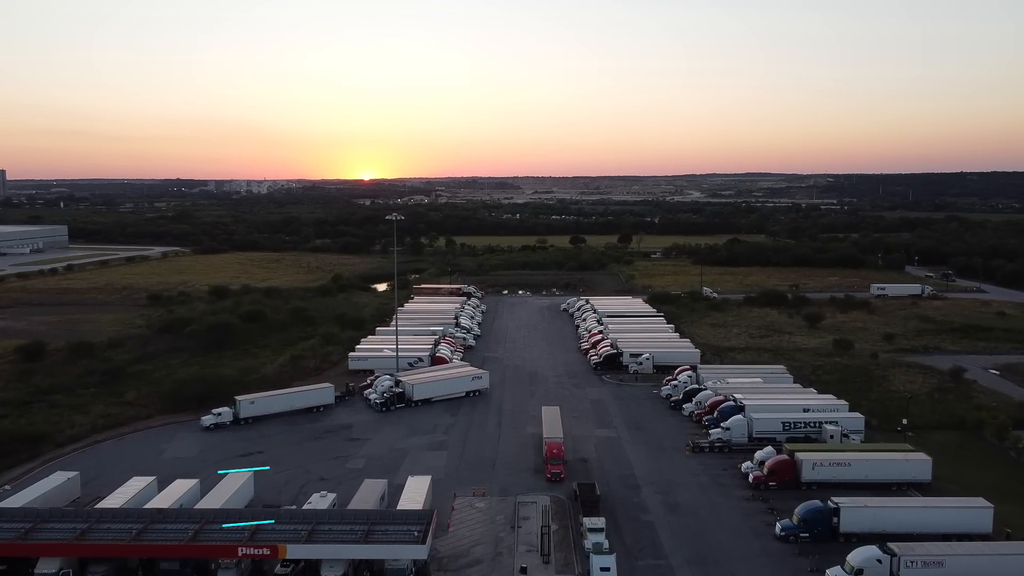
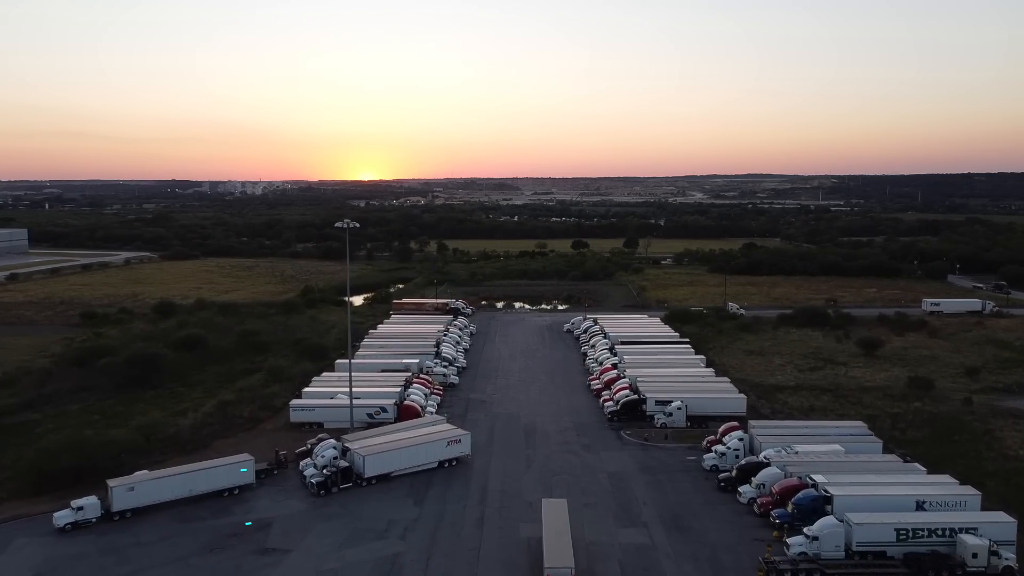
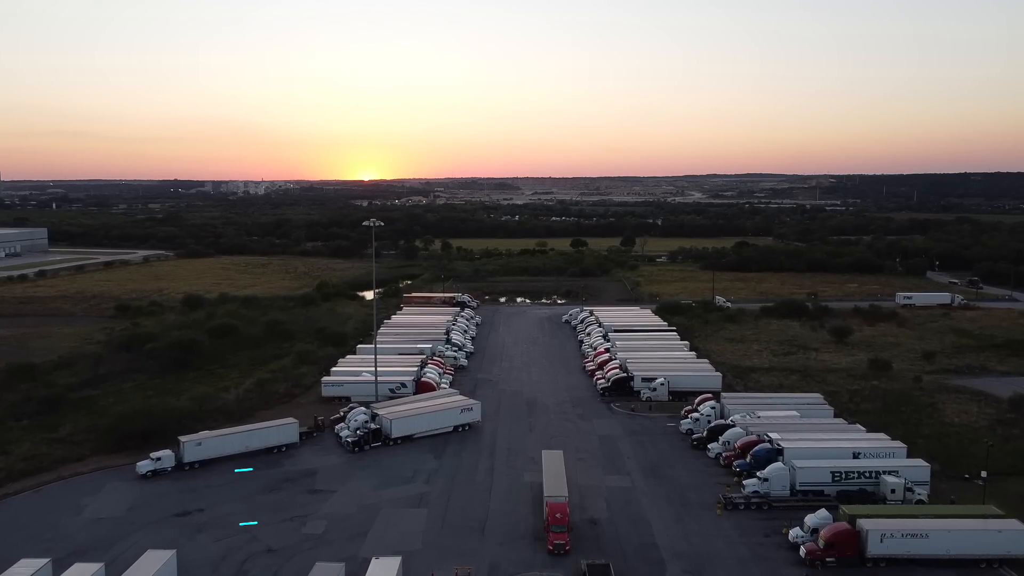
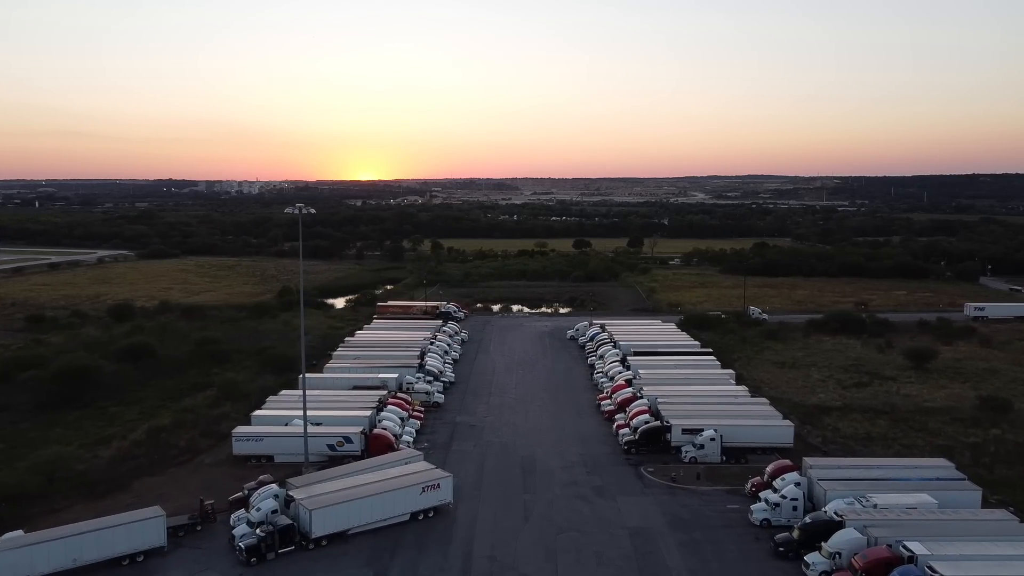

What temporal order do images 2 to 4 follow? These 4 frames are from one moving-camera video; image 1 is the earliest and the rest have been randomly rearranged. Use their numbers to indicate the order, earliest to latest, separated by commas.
3, 2, 4
